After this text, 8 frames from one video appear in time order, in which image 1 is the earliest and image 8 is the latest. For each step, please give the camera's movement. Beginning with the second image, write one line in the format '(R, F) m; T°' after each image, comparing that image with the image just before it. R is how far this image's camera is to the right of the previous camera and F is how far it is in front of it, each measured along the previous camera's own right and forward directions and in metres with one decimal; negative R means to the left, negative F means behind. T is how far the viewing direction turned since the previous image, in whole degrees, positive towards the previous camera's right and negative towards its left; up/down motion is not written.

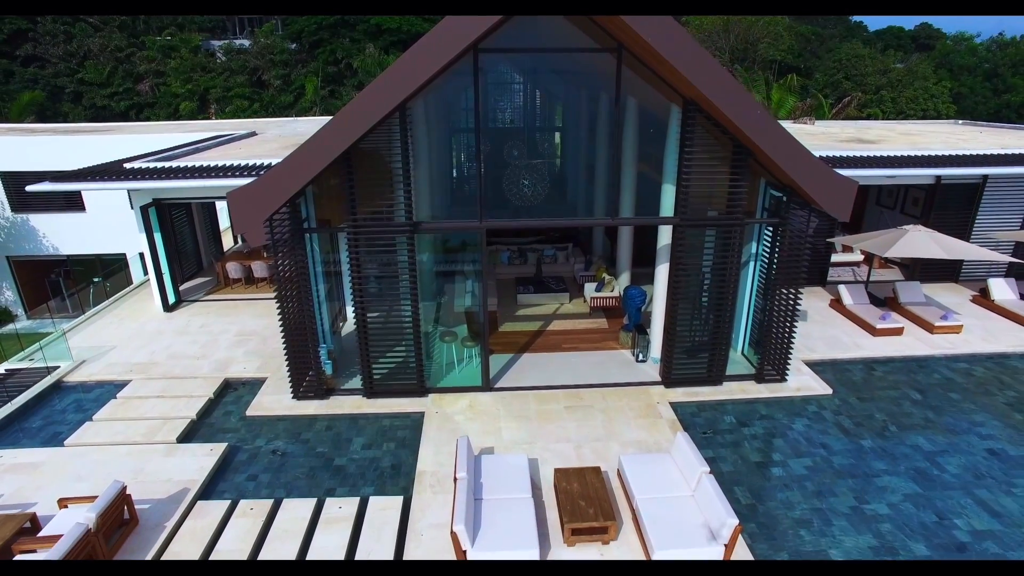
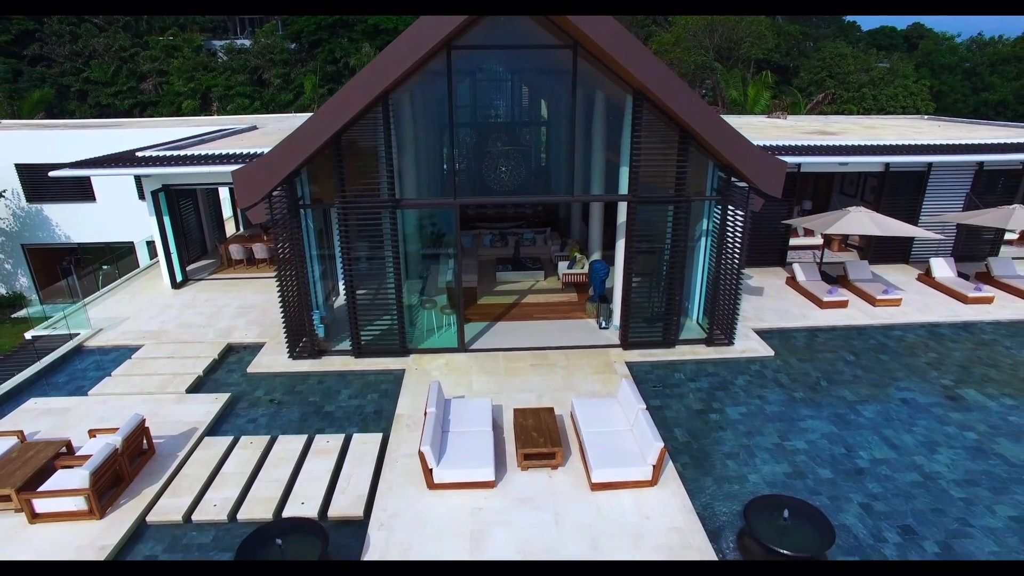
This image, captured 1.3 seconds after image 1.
(+0.5, -1.2) m; 0°
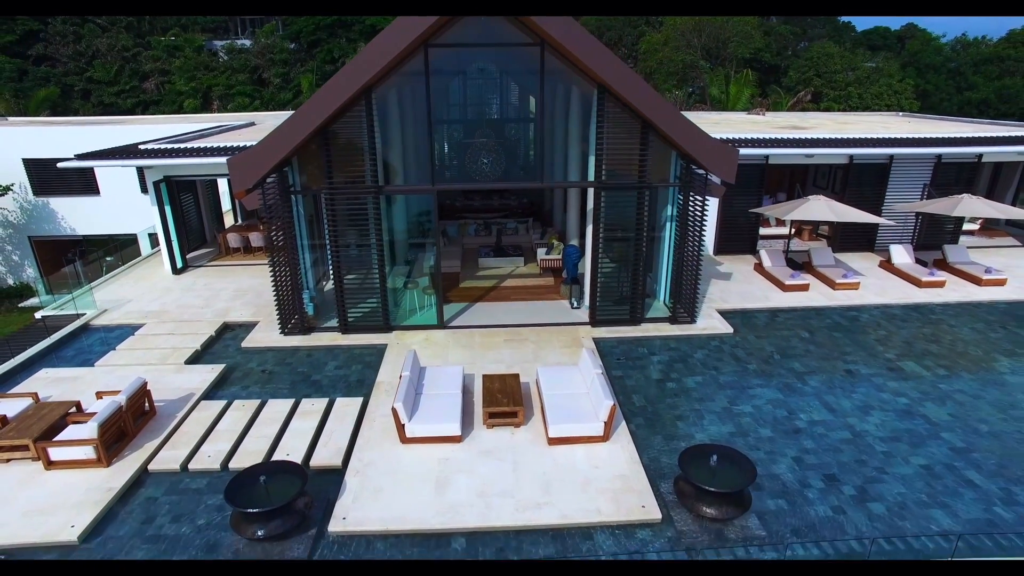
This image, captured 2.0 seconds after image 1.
(+0.4, -0.9) m; 0°
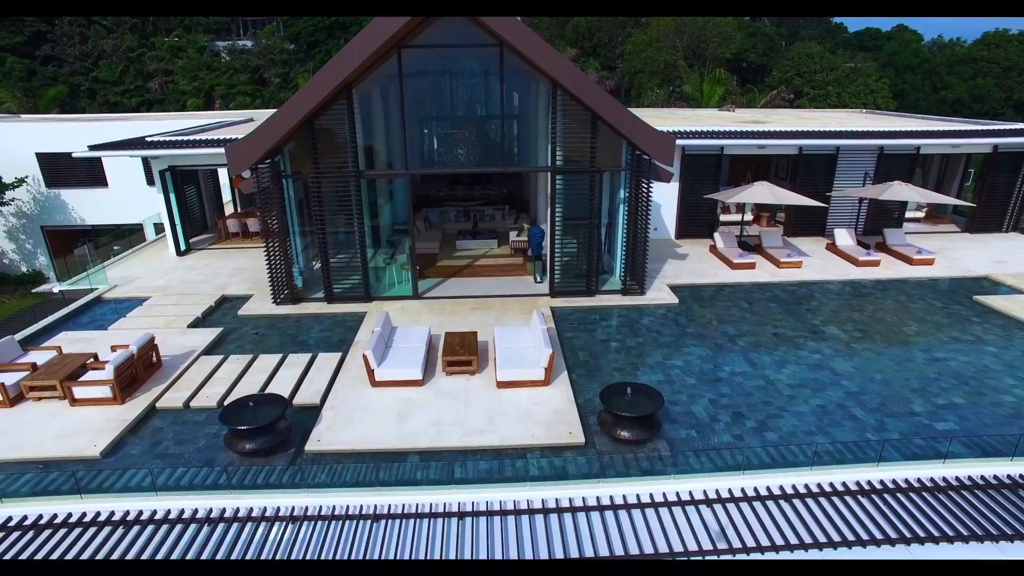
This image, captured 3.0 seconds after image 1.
(+0.7, -1.4) m; 0°
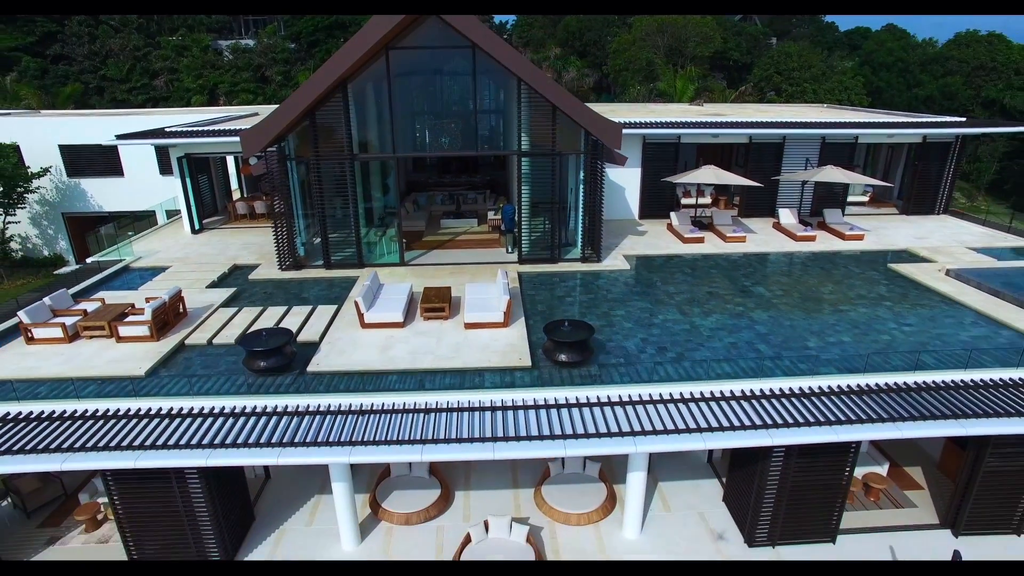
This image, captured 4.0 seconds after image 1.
(+0.6, -2.1) m; 0°
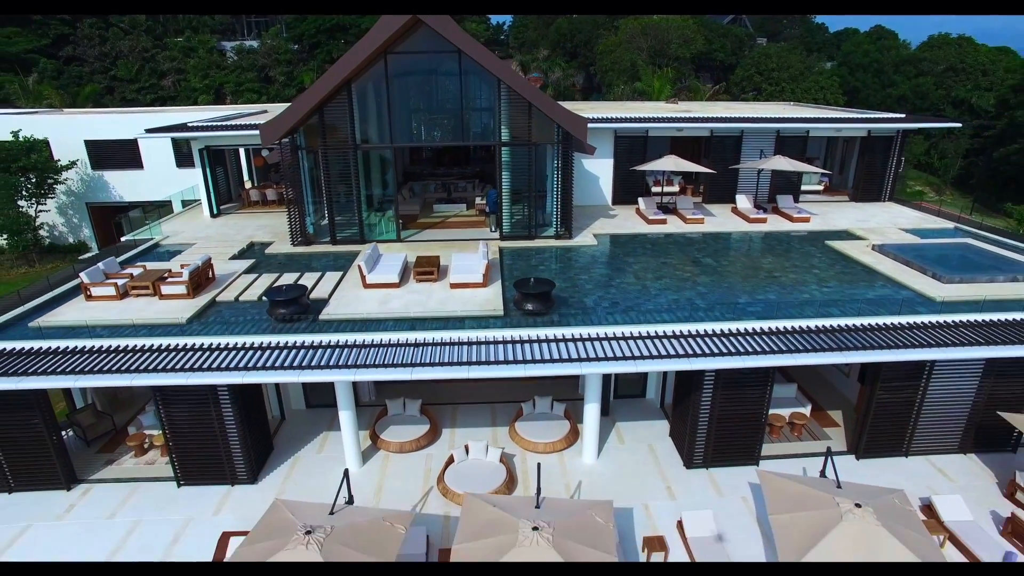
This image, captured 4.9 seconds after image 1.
(+0.4, -2.3) m; 0°
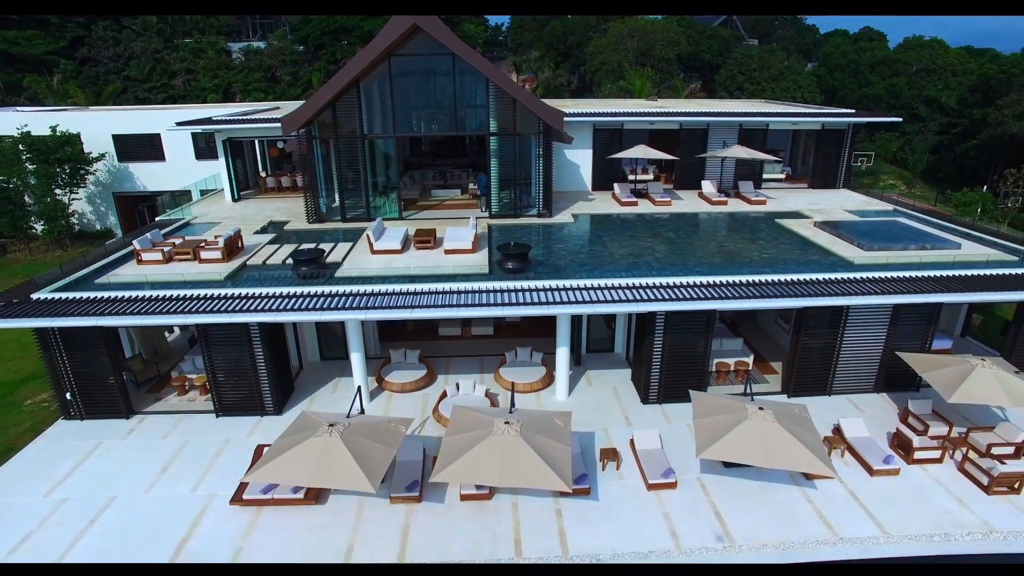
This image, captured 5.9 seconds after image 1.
(+0.4, -2.6) m; 0°
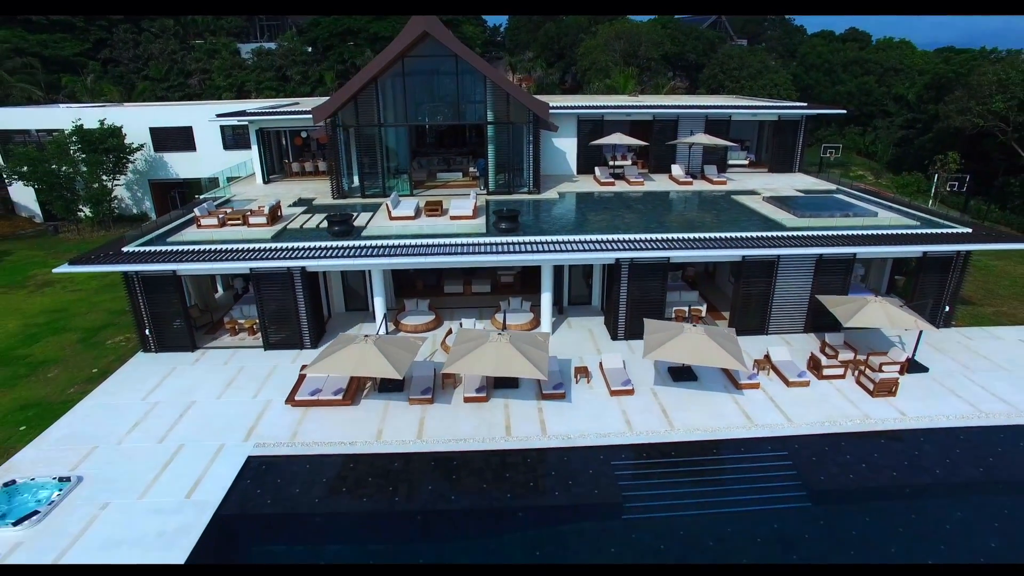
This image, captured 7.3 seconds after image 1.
(+0.2, -3.6) m; 0°
